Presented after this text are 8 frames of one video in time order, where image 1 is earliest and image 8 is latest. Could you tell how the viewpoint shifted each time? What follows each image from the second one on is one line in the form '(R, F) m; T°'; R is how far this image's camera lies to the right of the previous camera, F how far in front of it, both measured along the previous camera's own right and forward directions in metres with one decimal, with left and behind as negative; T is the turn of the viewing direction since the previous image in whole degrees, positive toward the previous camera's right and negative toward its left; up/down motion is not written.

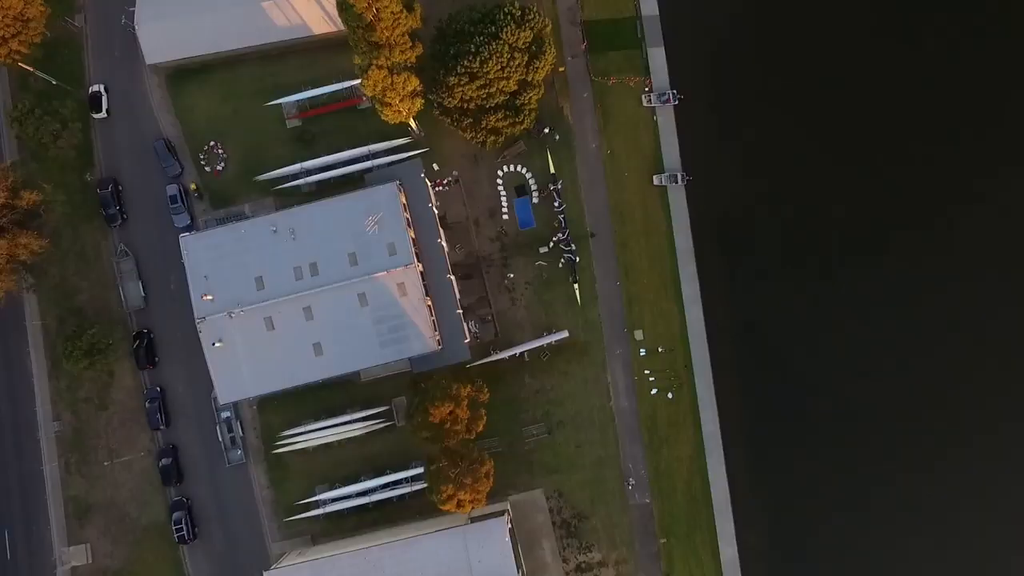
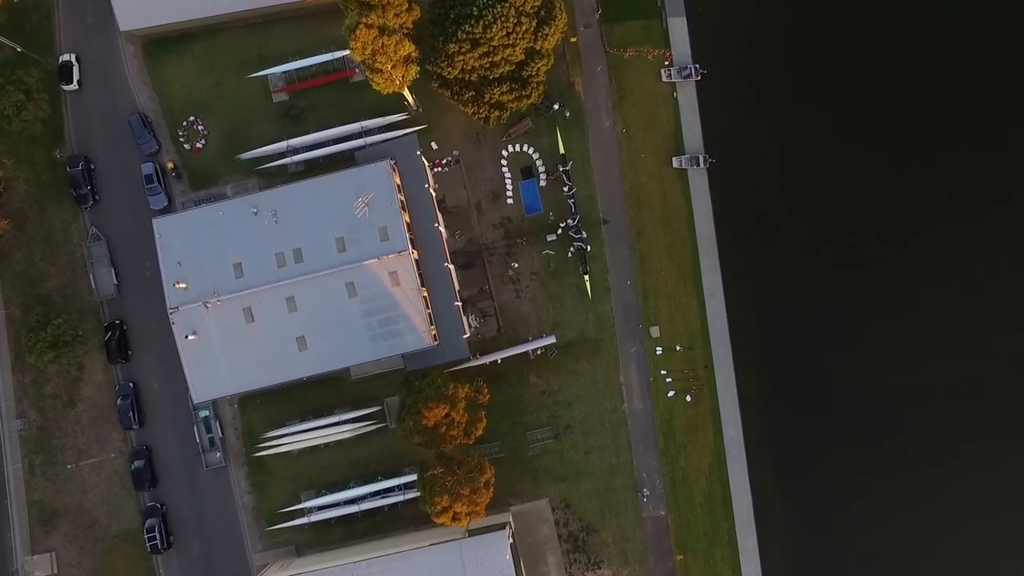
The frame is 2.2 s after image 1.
(0.0, +3.7) m; 0°
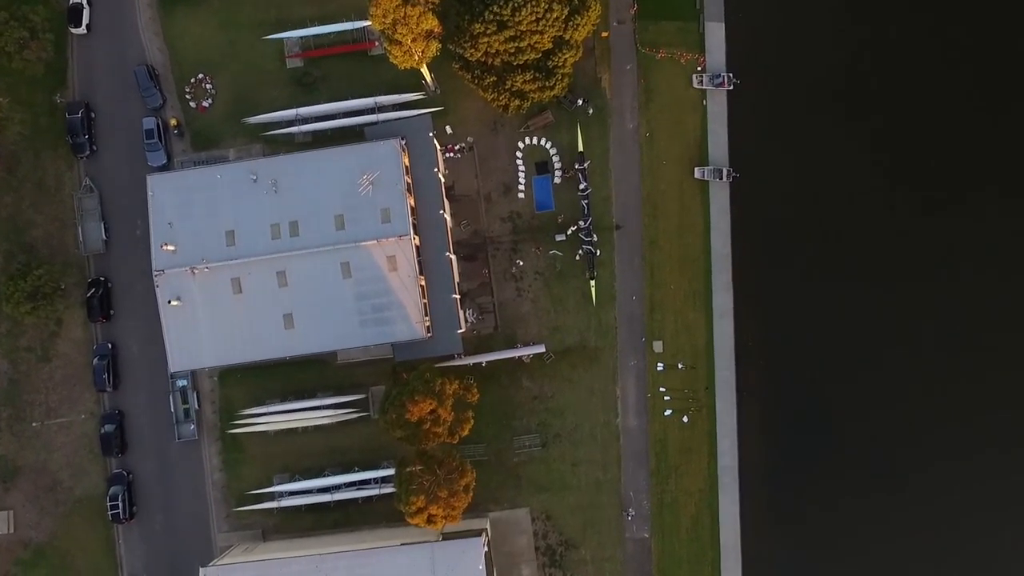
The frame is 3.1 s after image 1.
(0.0, +1.7) m; 0°
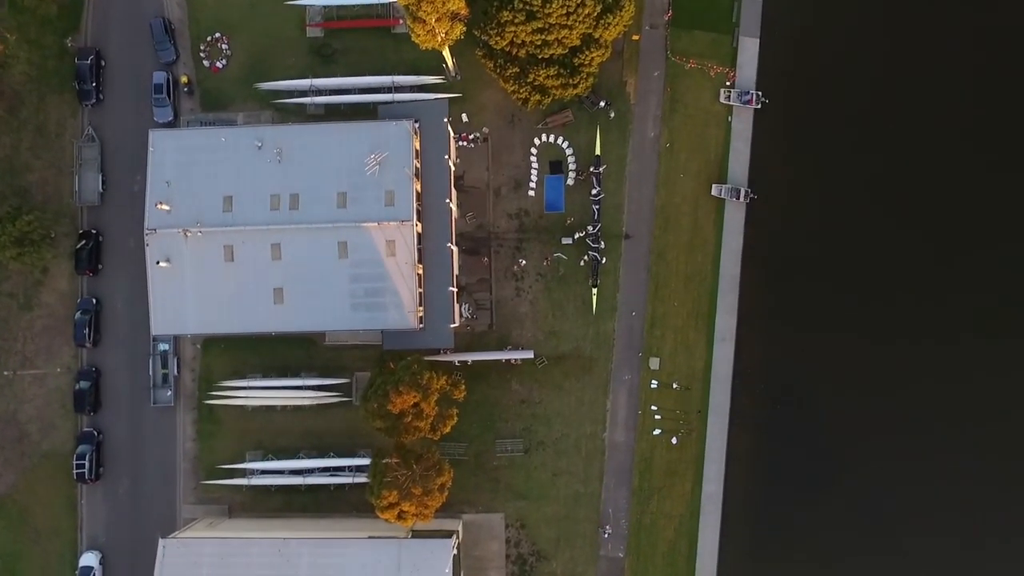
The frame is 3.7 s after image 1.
(+0.1, +1.1) m; 0°
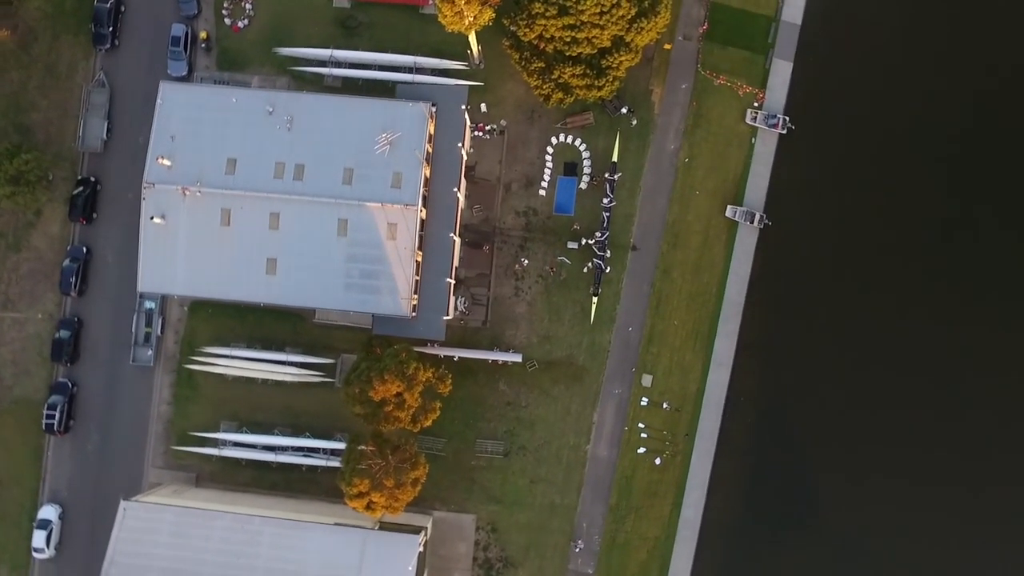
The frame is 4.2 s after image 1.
(+0.1, +0.9) m; 0°
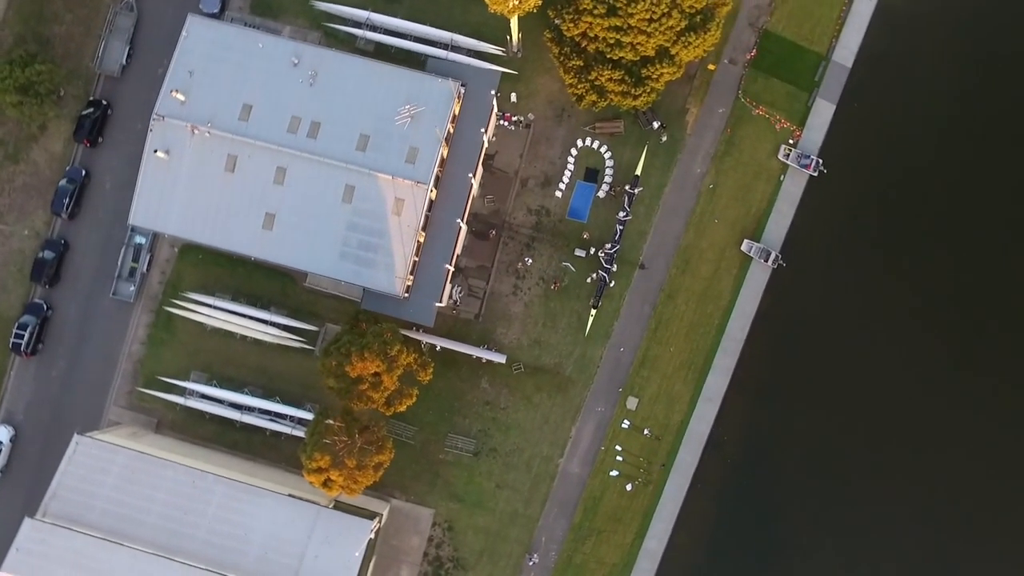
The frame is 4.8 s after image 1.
(+0.1, +1.1) m; 0°
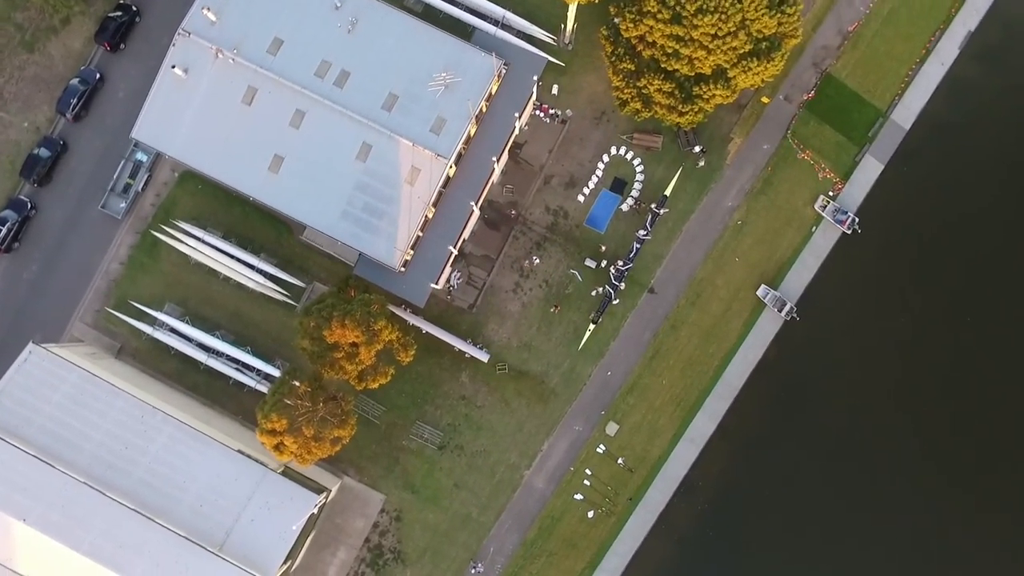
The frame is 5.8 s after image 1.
(0.0, +1.6) m; 0°
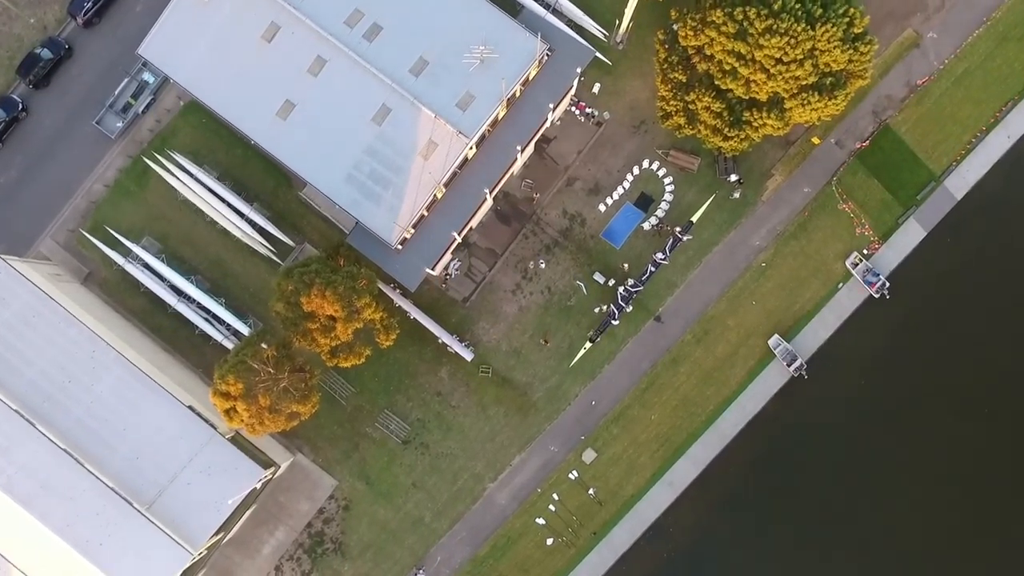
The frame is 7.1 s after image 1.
(0.0, +2.2) m; 0°
